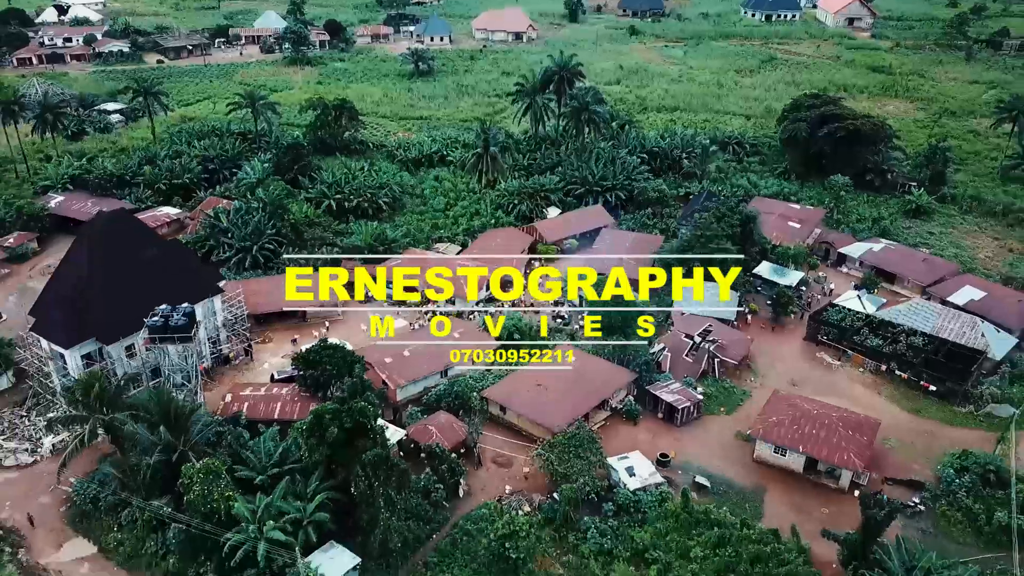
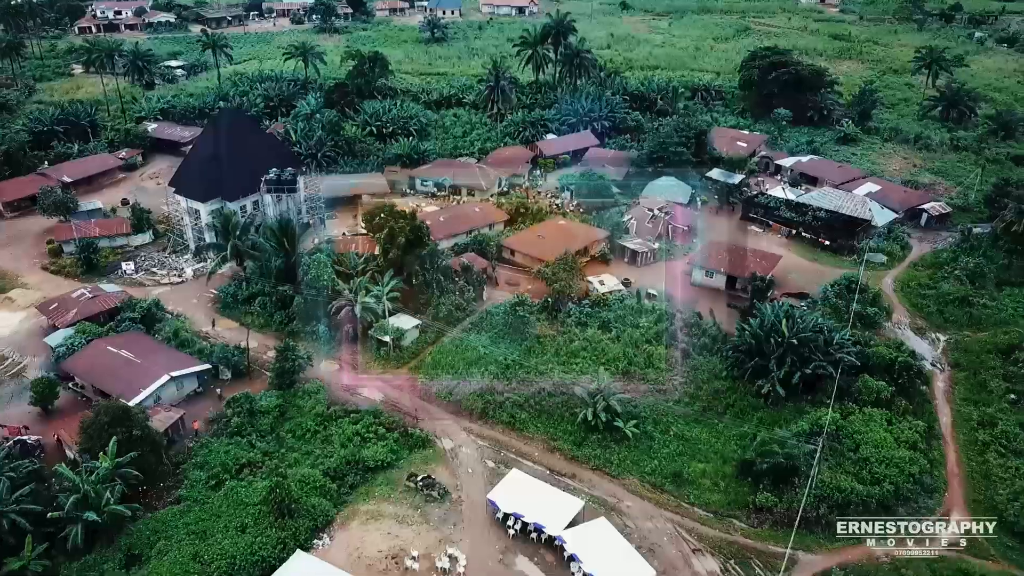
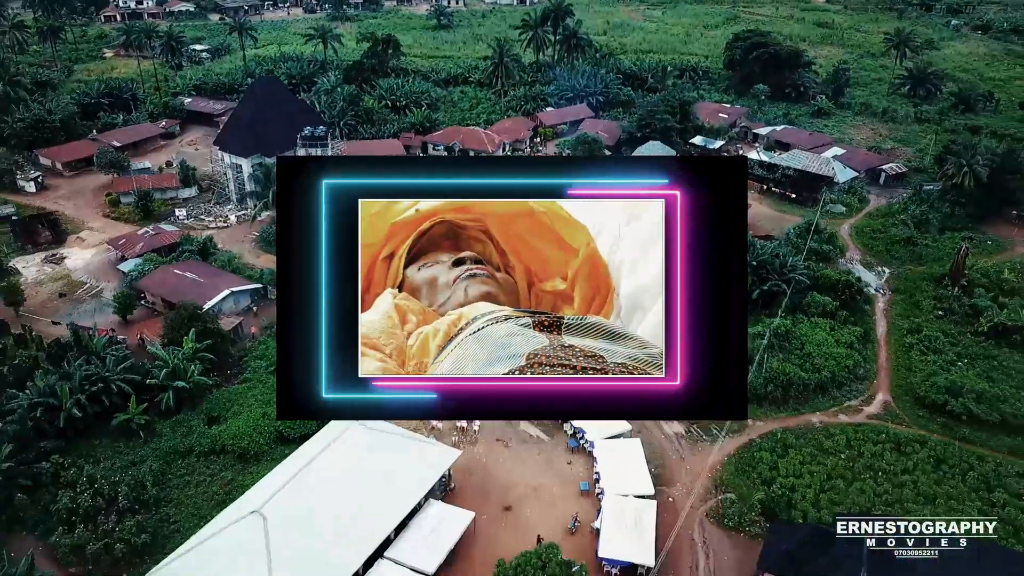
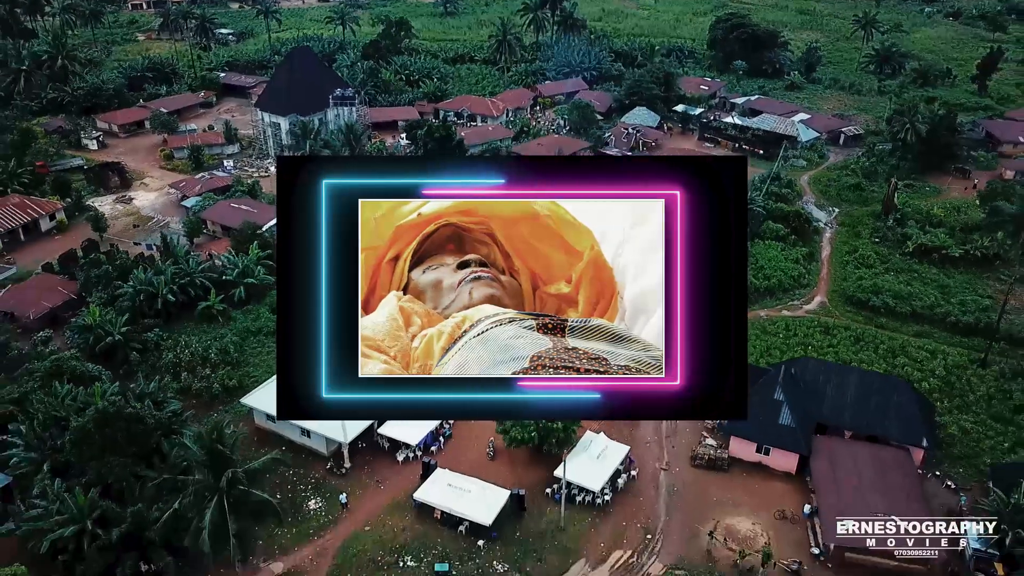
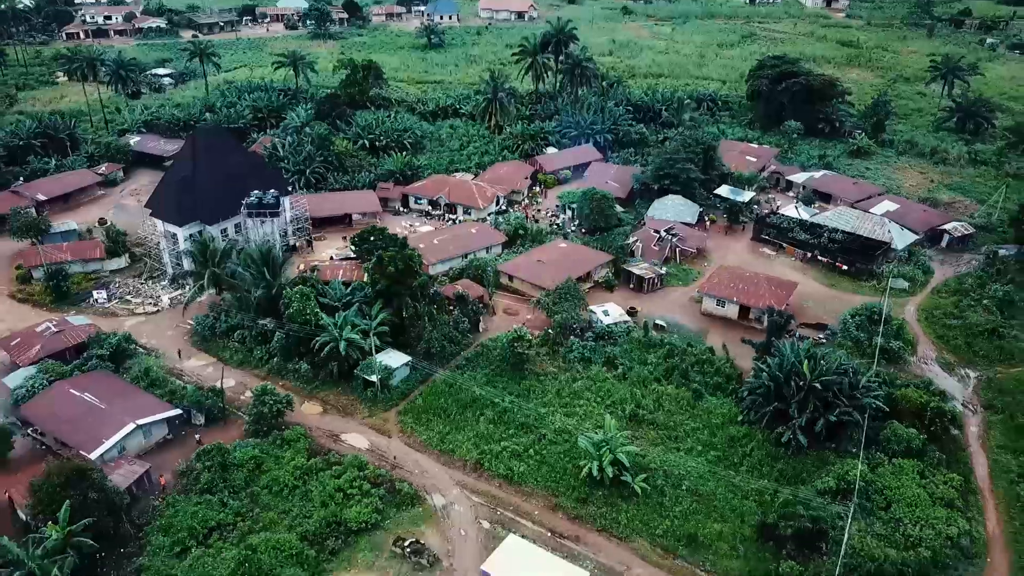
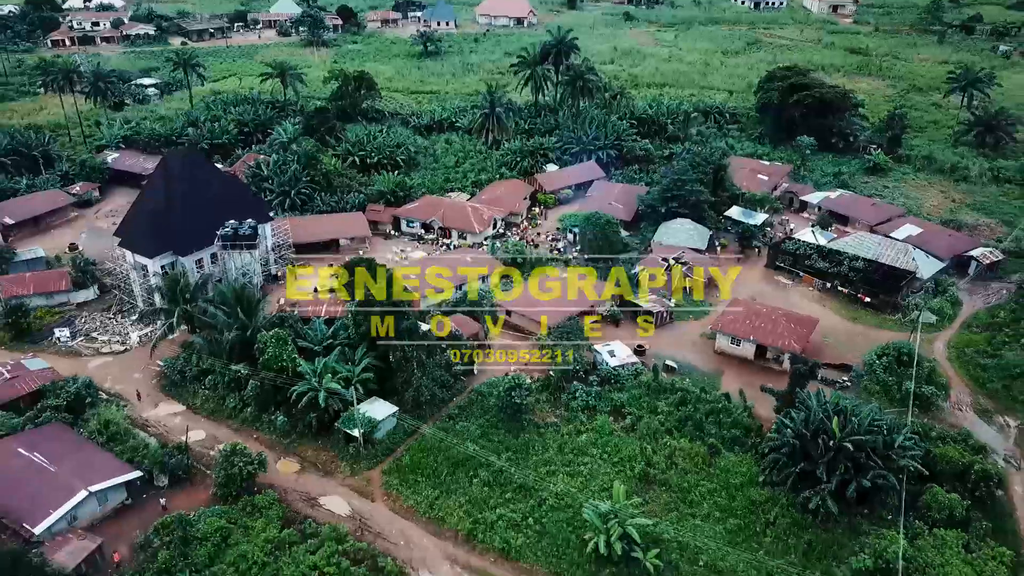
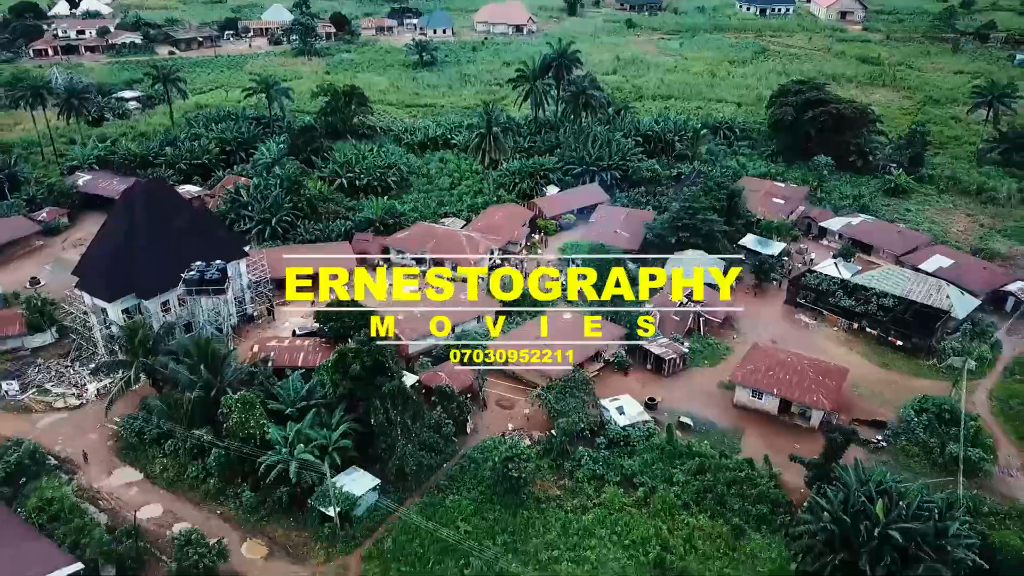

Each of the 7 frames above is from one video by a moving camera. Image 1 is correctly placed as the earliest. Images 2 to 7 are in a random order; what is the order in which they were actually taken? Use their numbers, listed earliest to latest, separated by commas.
7, 6, 5, 2, 3, 4
